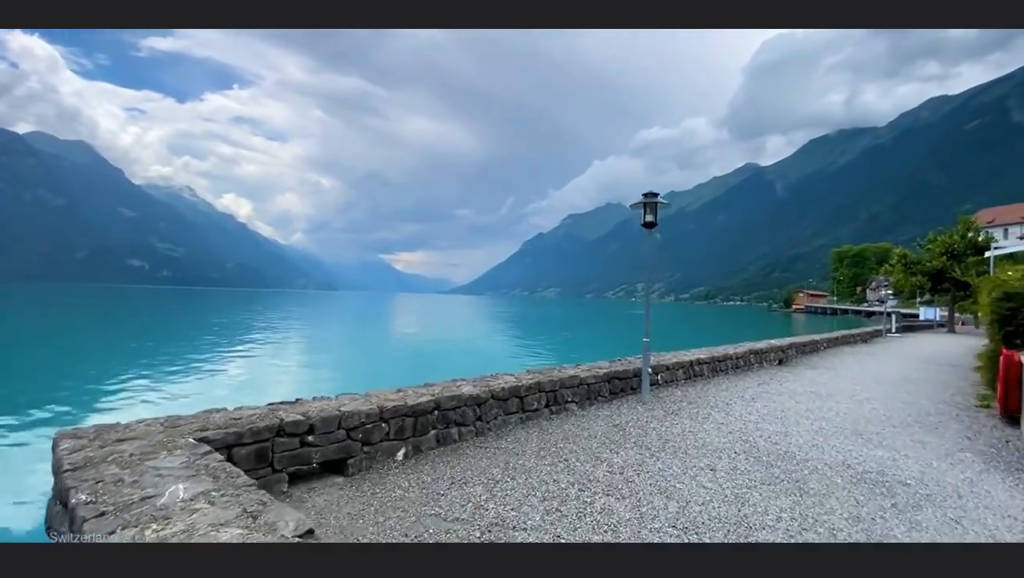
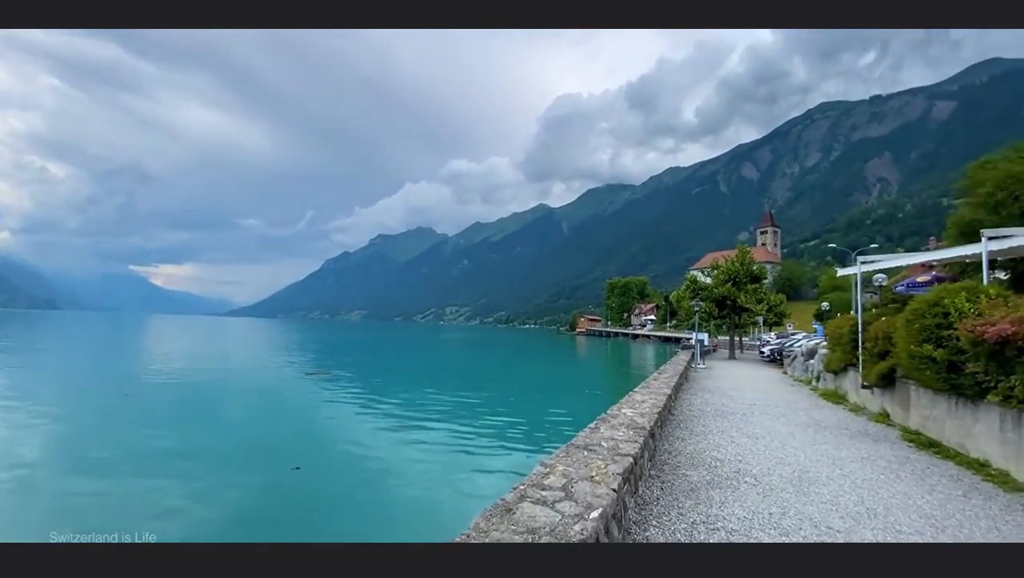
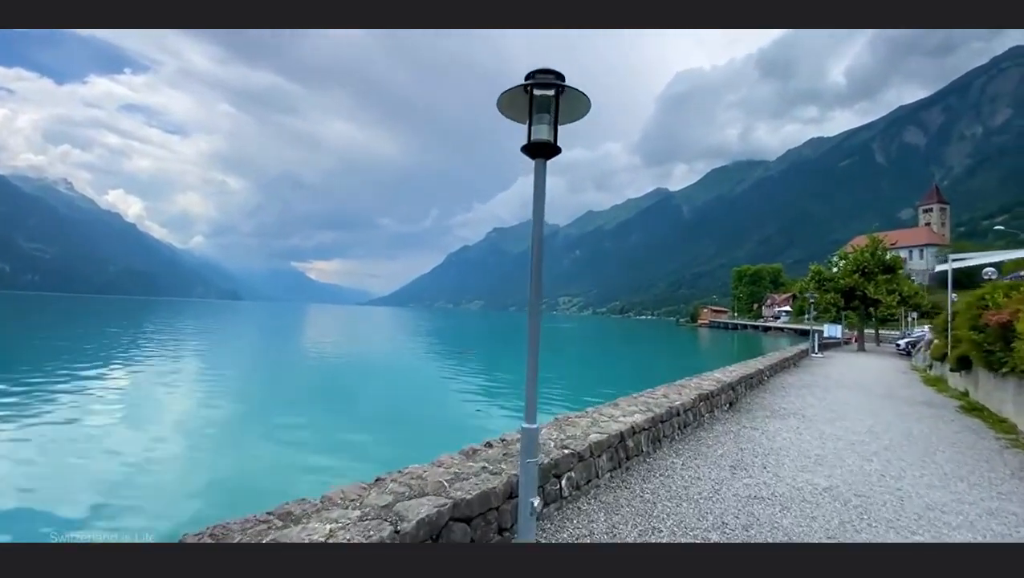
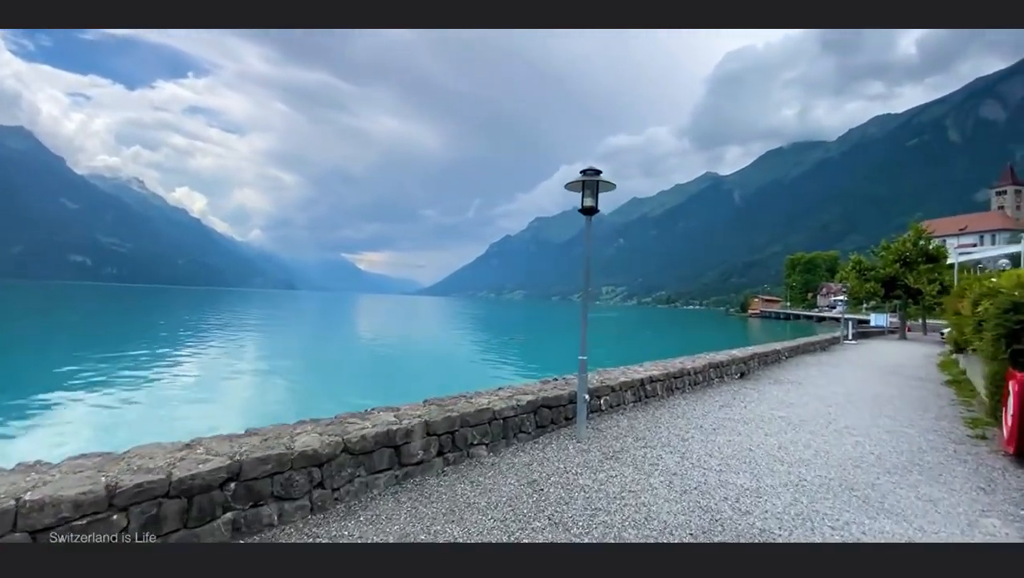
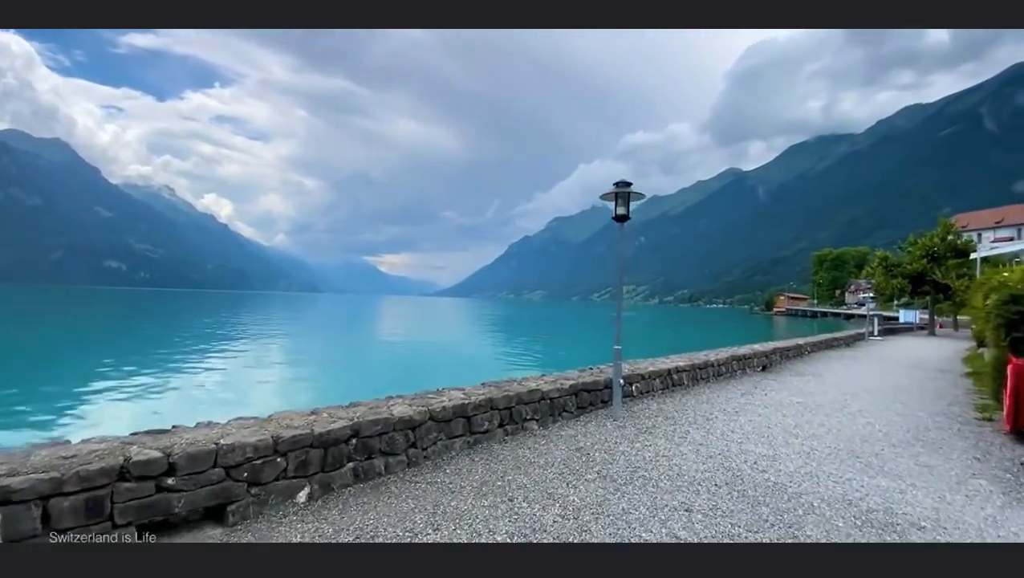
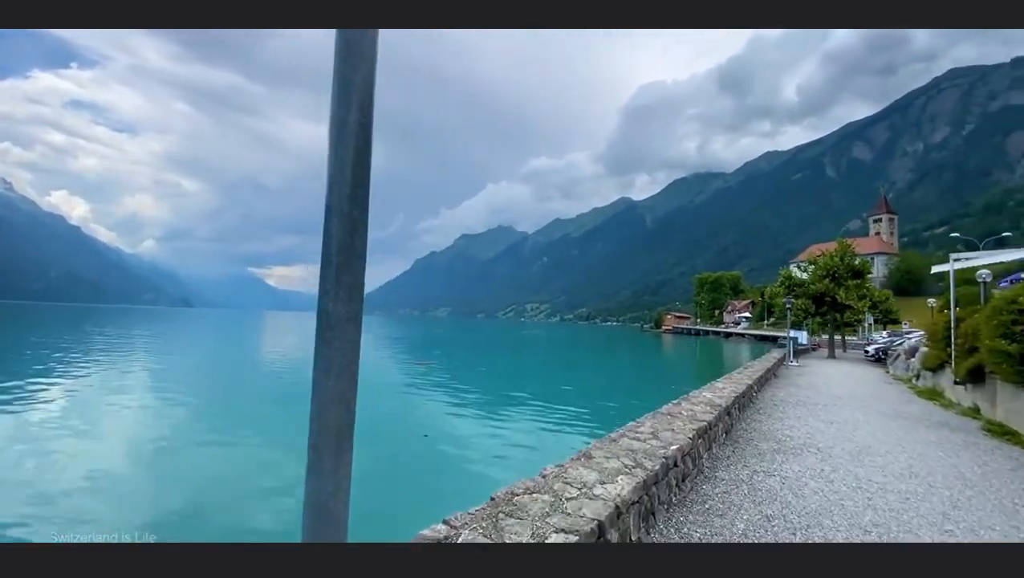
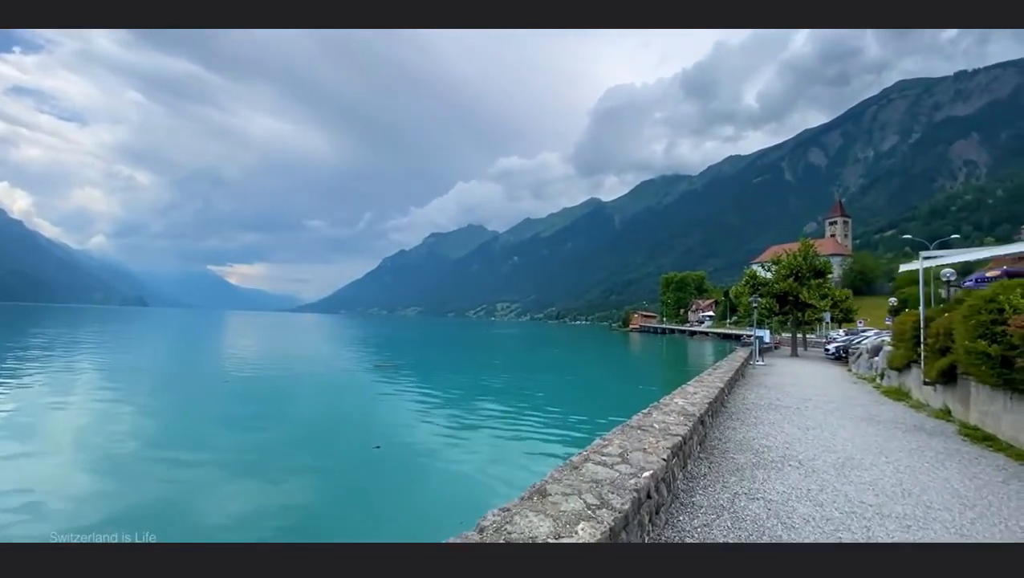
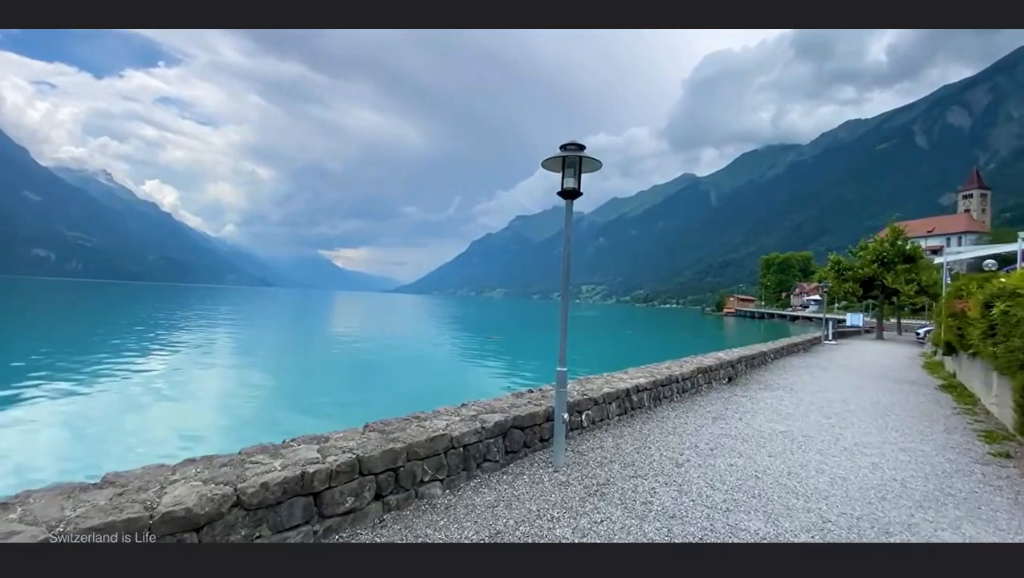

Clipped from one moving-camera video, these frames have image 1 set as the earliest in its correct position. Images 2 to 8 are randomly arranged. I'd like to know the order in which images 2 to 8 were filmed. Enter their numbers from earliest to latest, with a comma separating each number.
5, 4, 8, 3, 6, 7, 2
